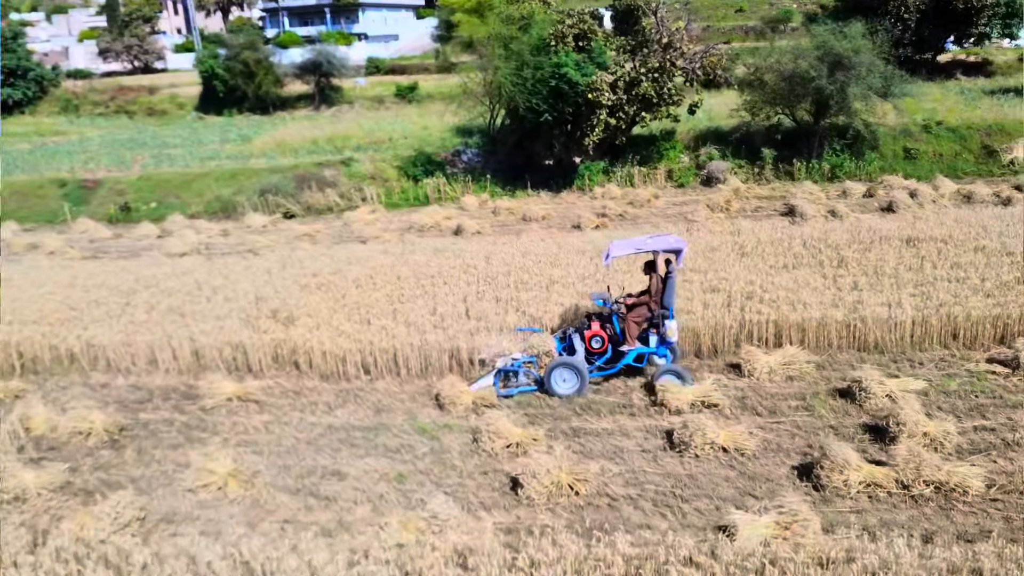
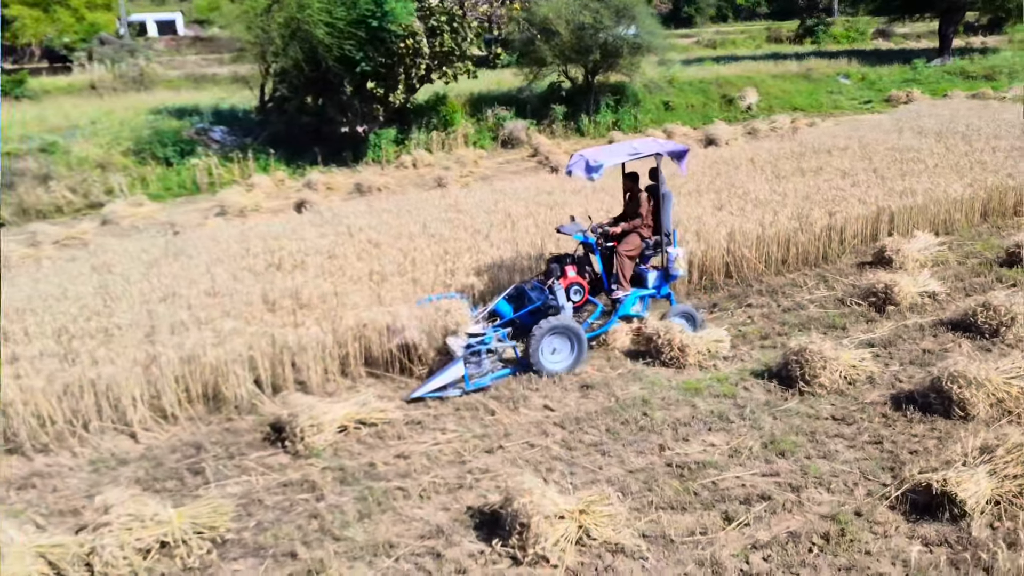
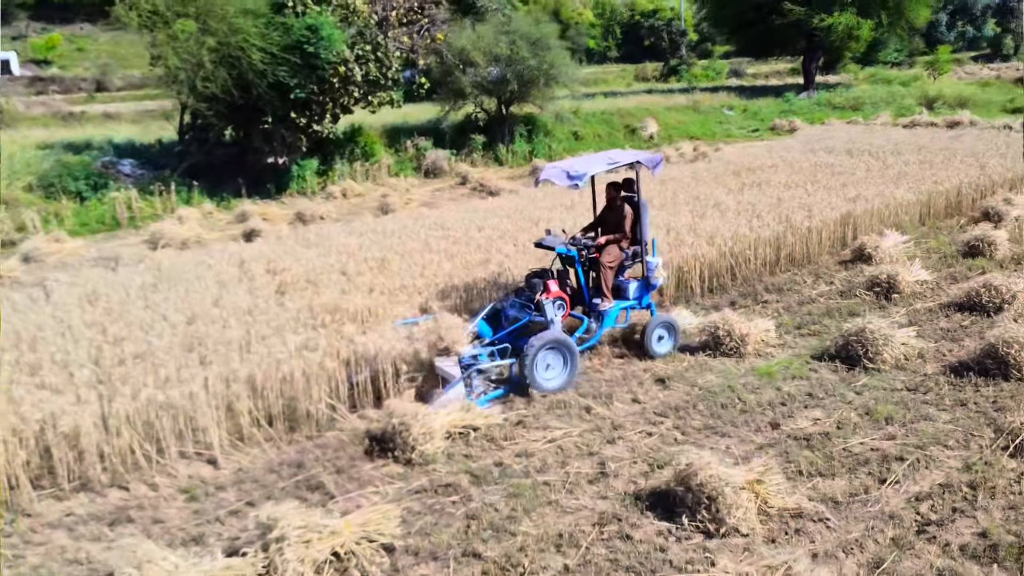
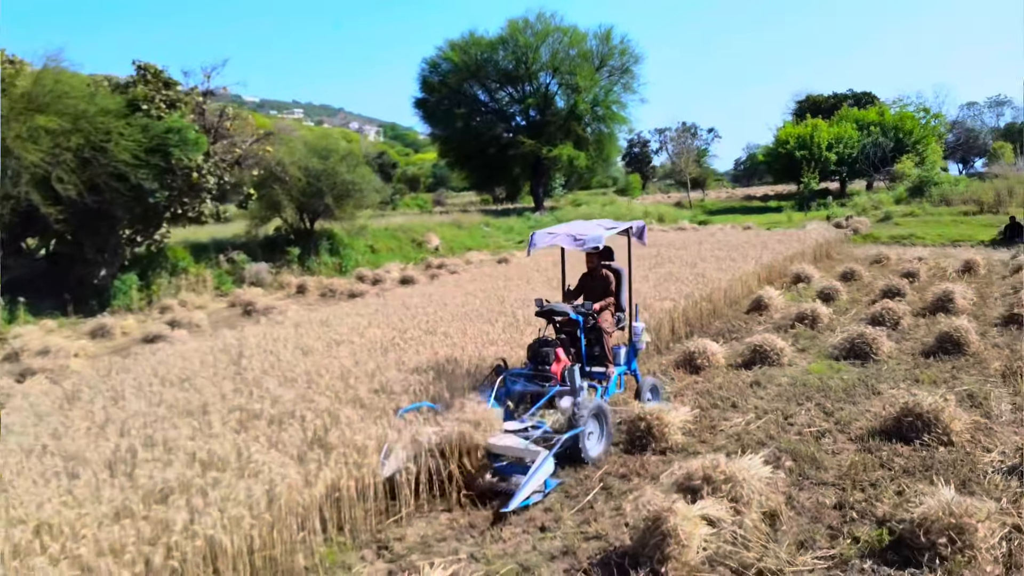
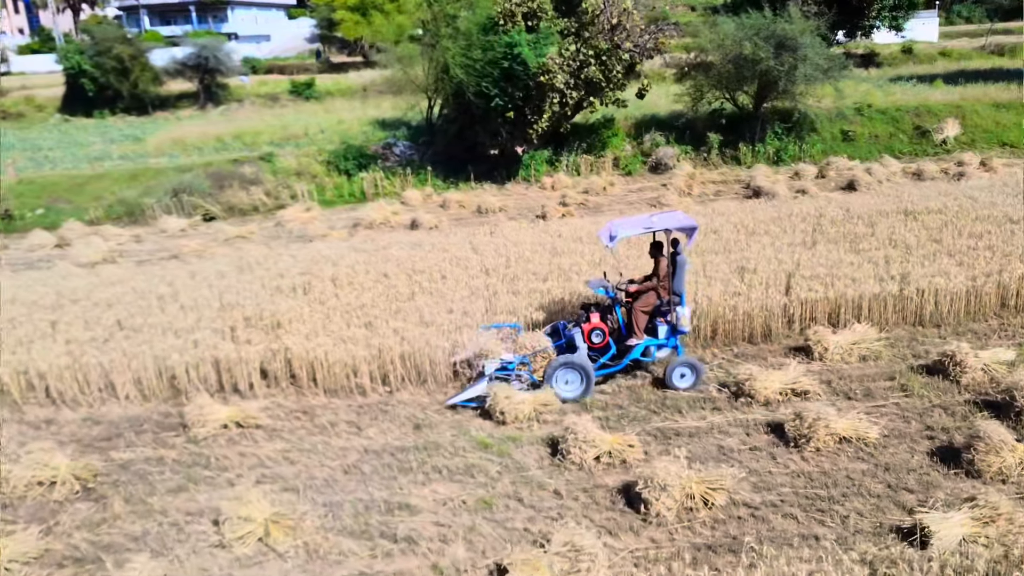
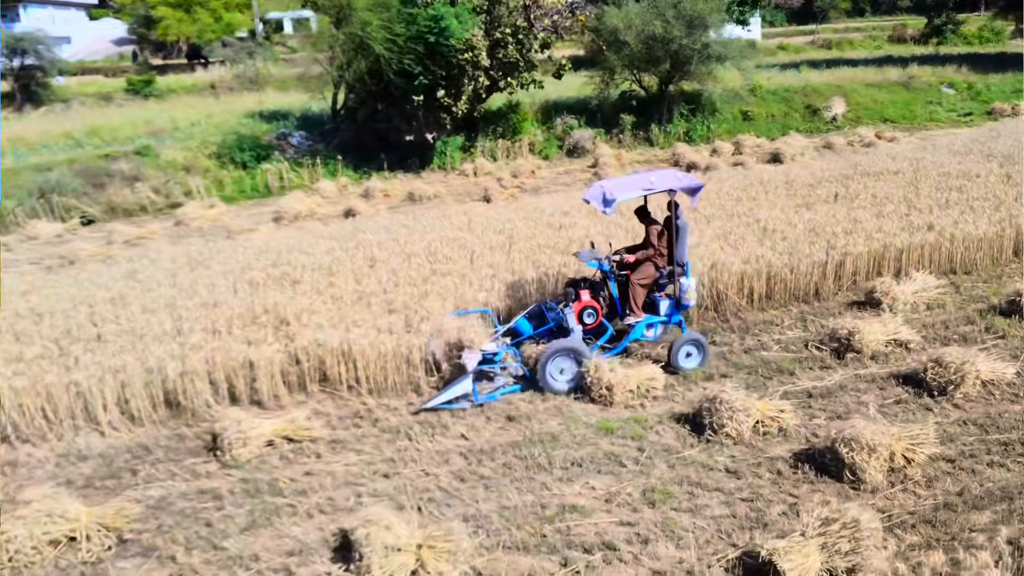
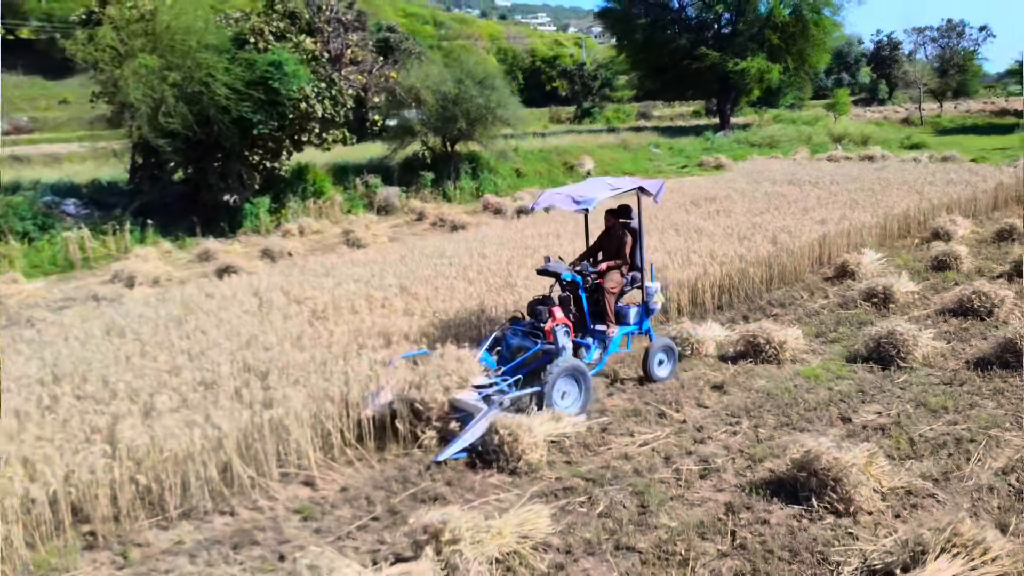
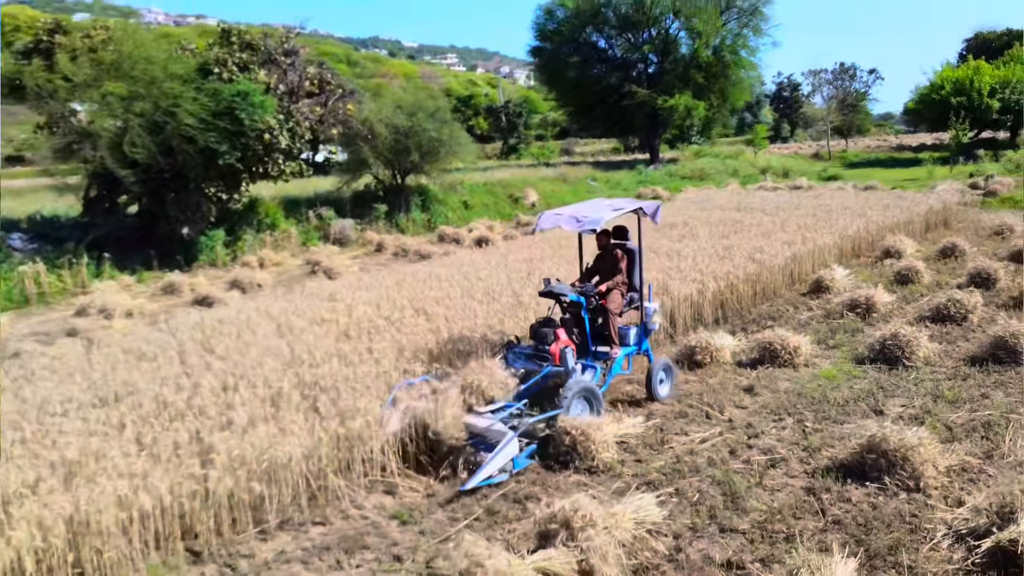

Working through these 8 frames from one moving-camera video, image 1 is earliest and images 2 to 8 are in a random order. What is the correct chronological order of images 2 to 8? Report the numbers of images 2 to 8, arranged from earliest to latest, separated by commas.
5, 6, 2, 3, 7, 8, 4
